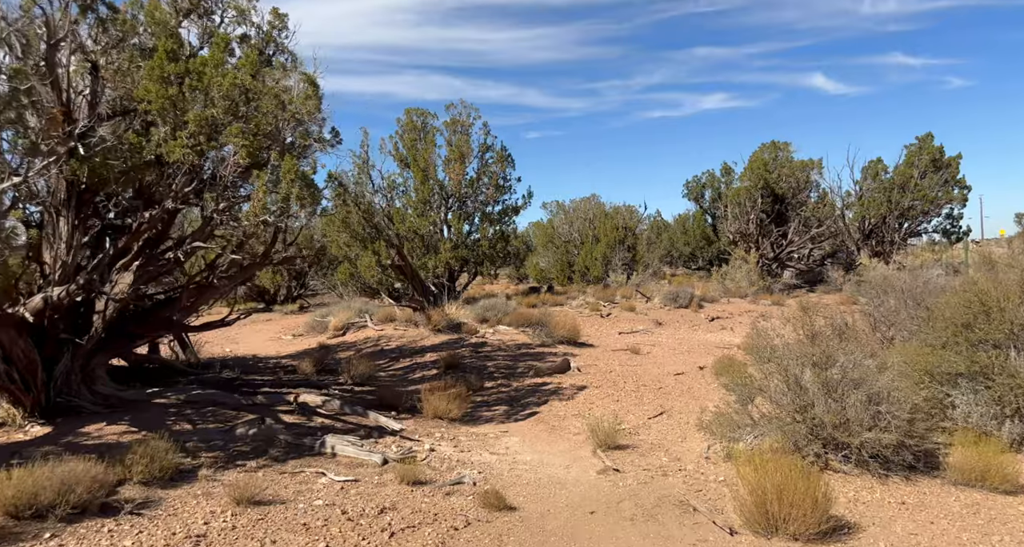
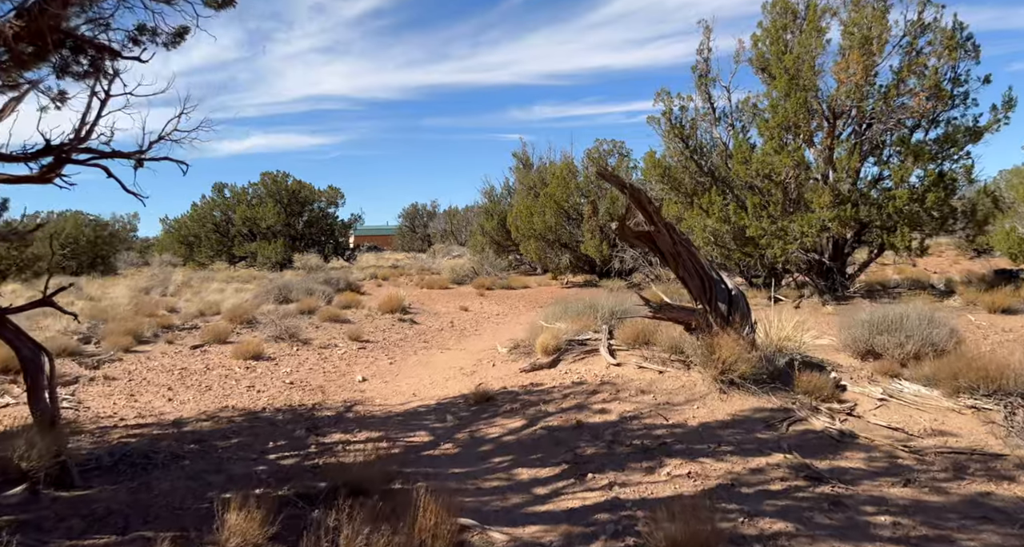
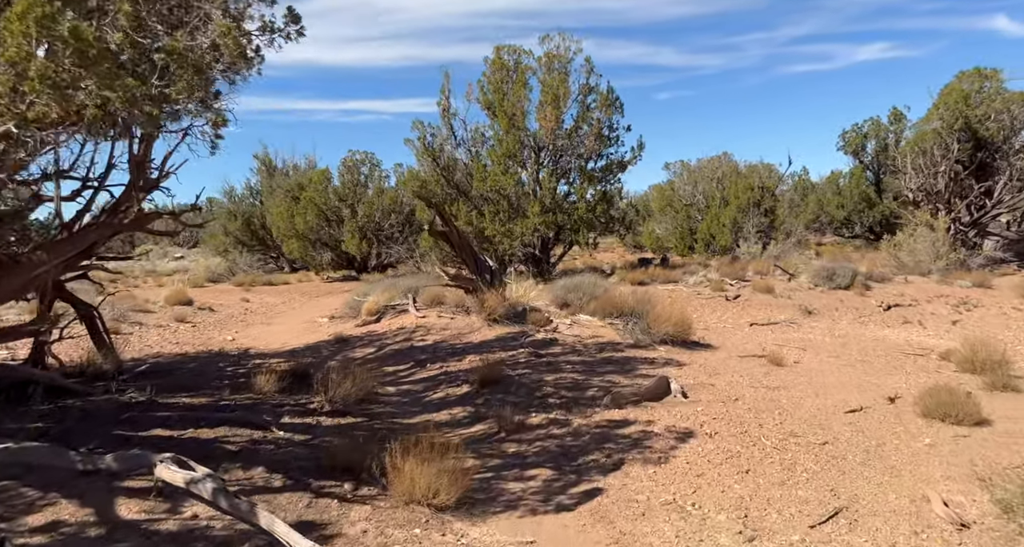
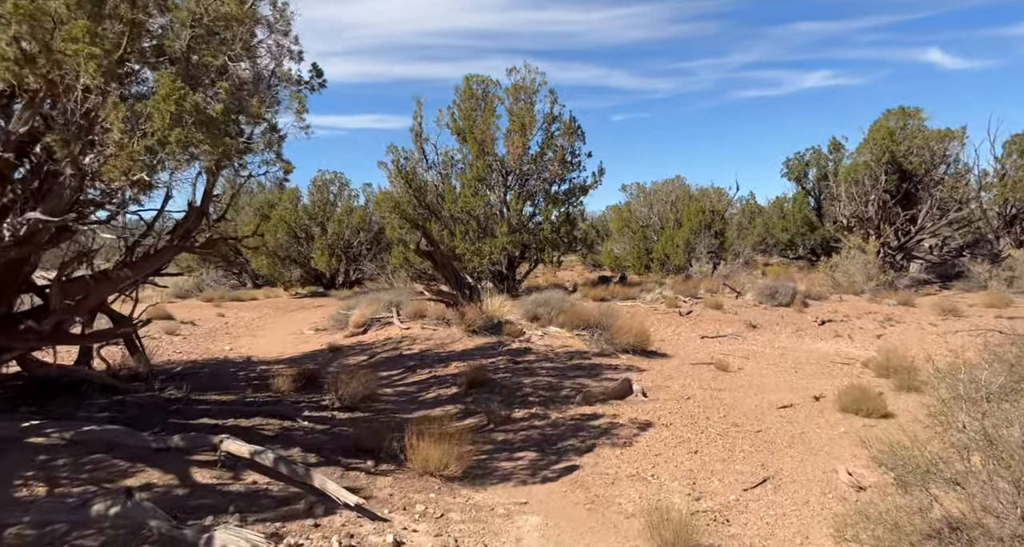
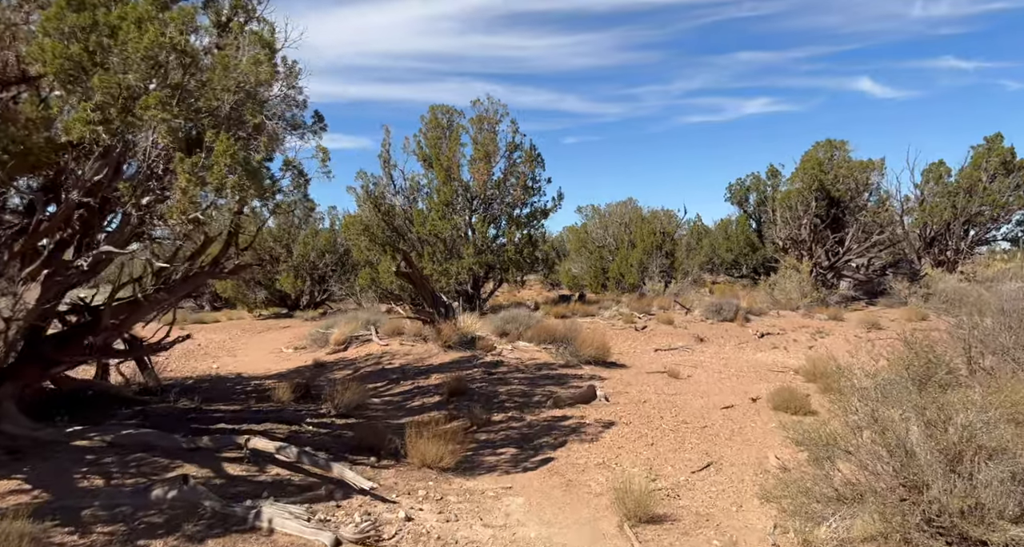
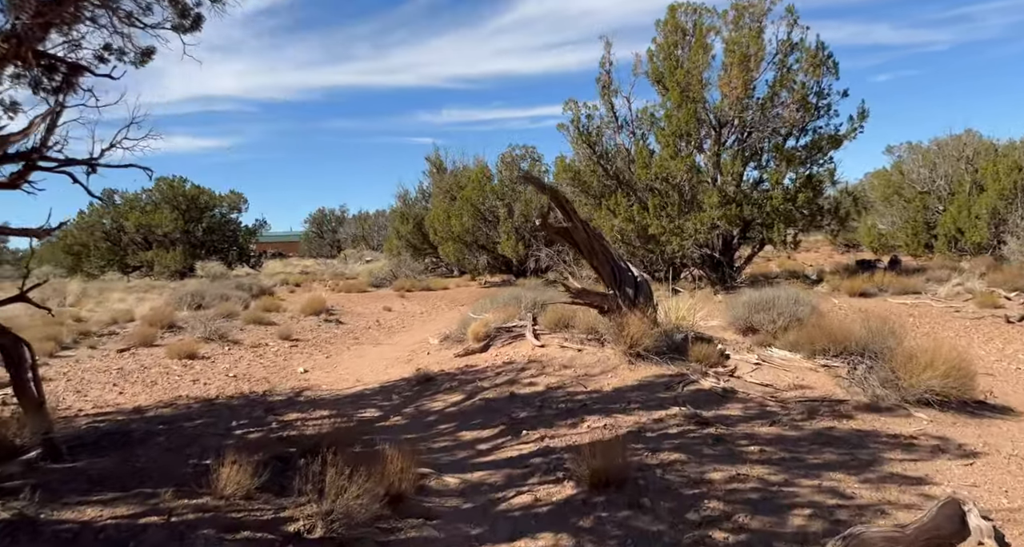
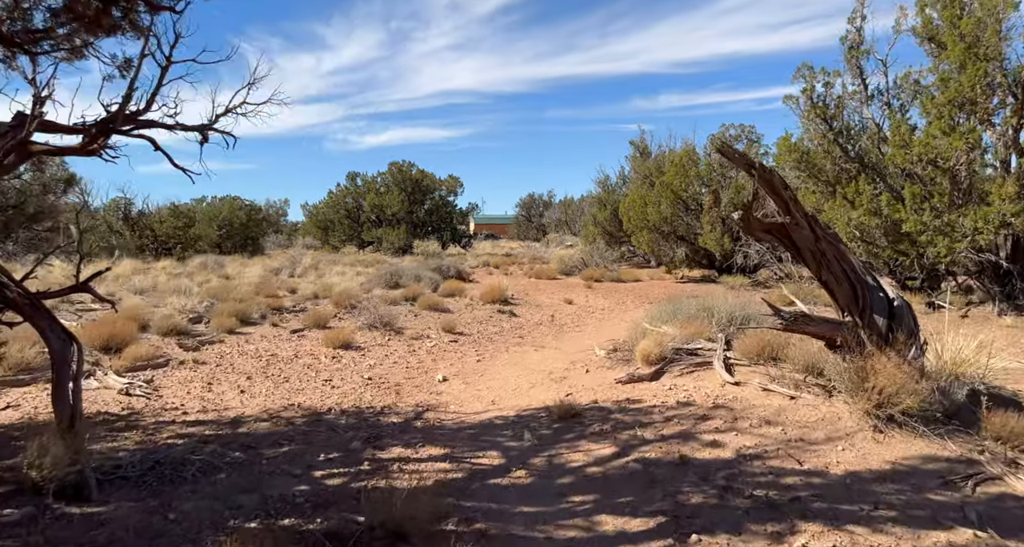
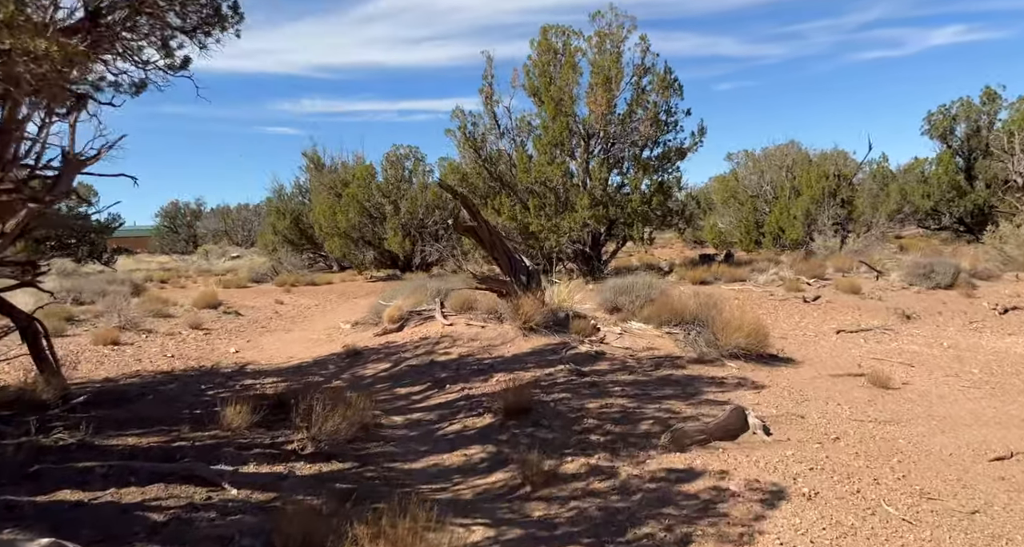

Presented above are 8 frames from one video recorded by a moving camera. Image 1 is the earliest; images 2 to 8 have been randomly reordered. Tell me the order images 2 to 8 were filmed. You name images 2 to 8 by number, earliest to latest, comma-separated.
5, 4, 3, 8, 6, 2, 7
